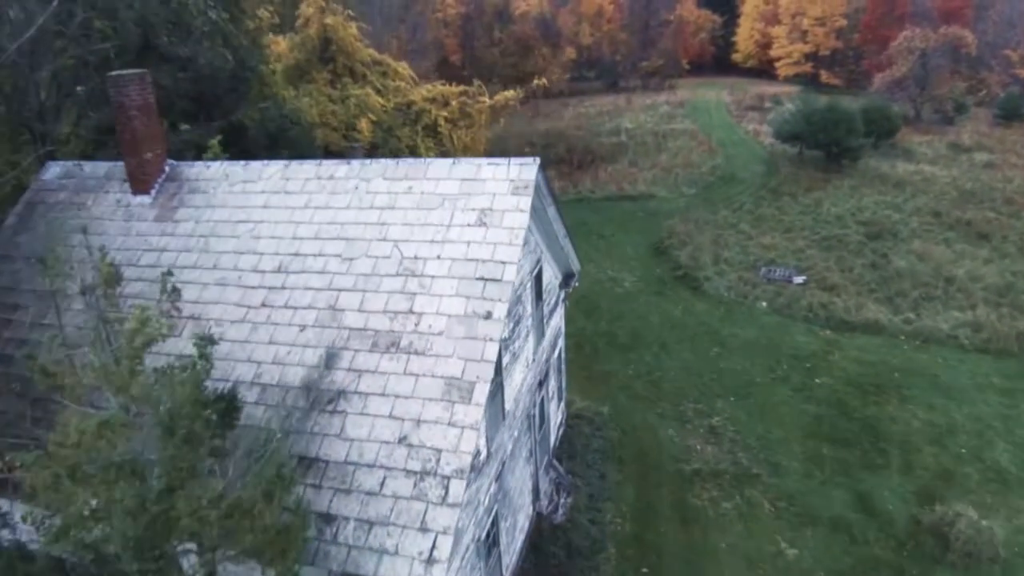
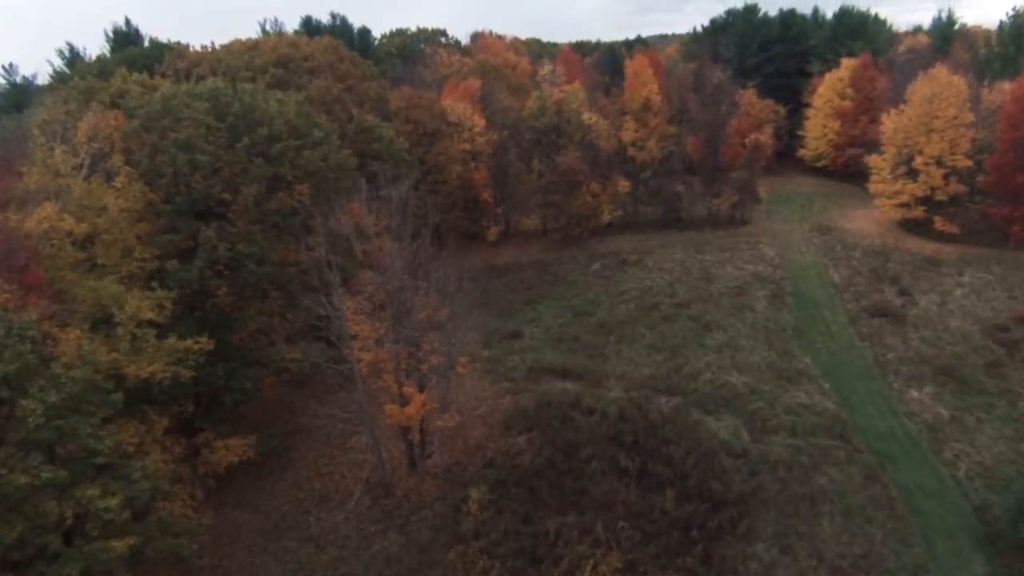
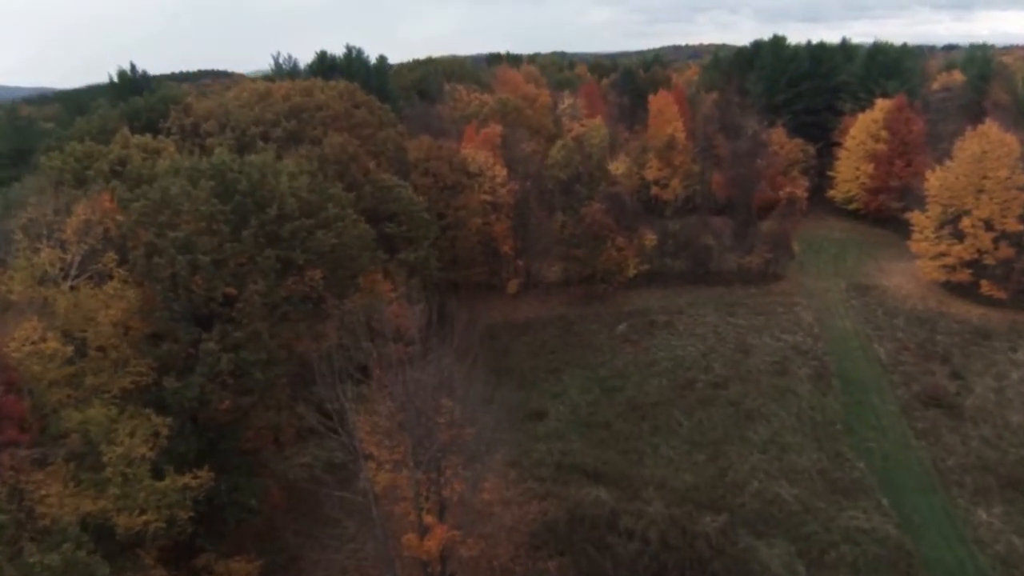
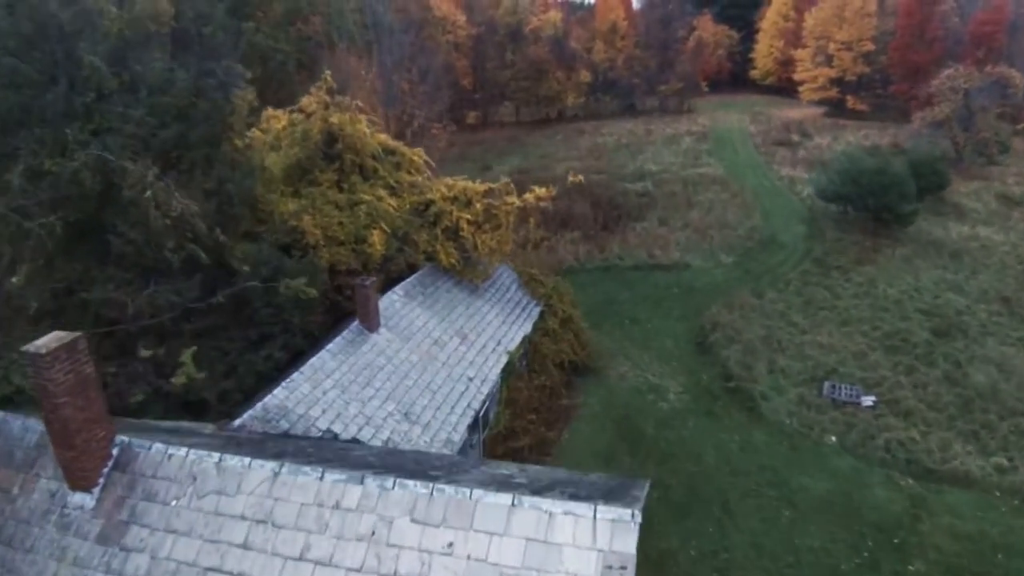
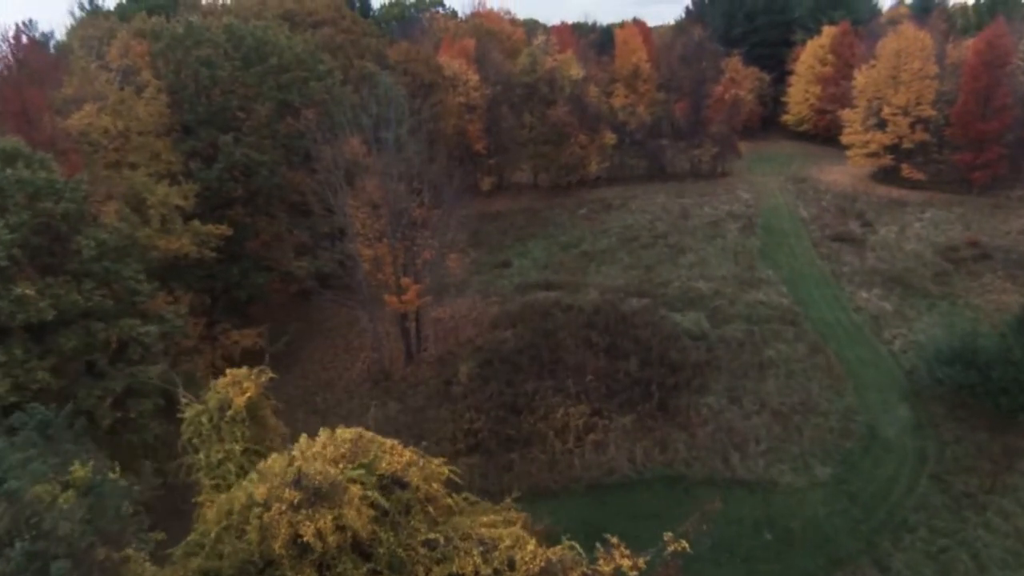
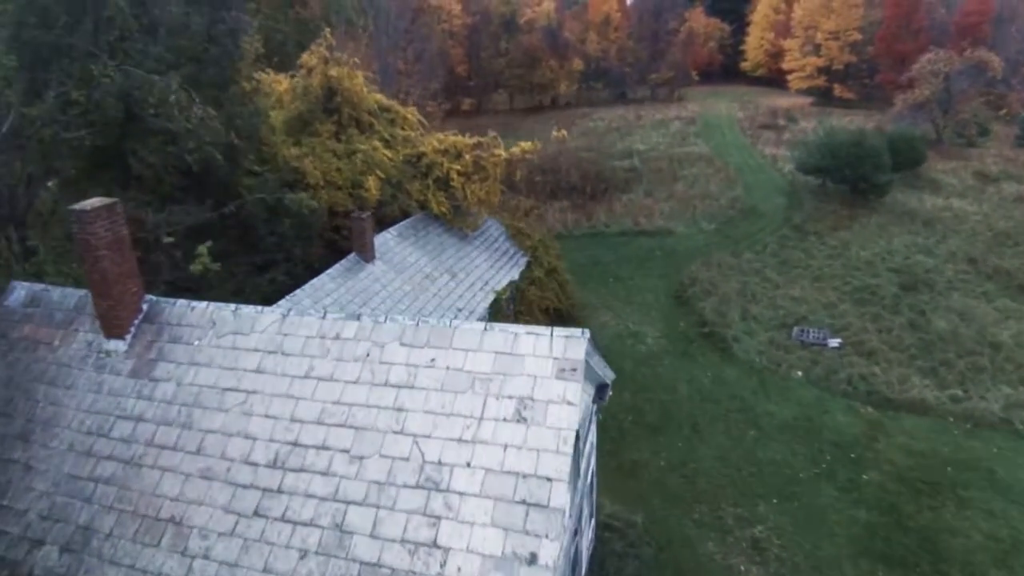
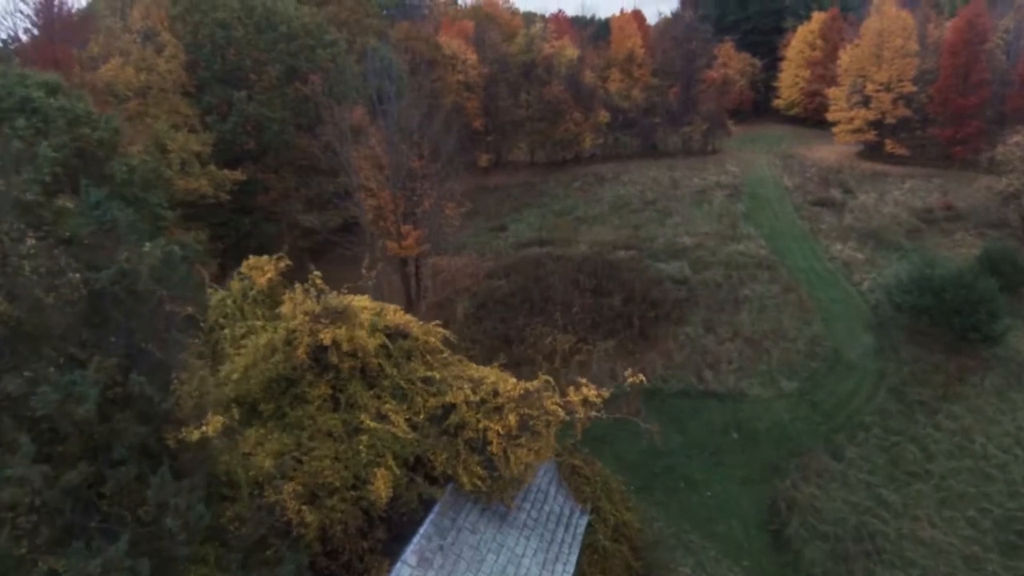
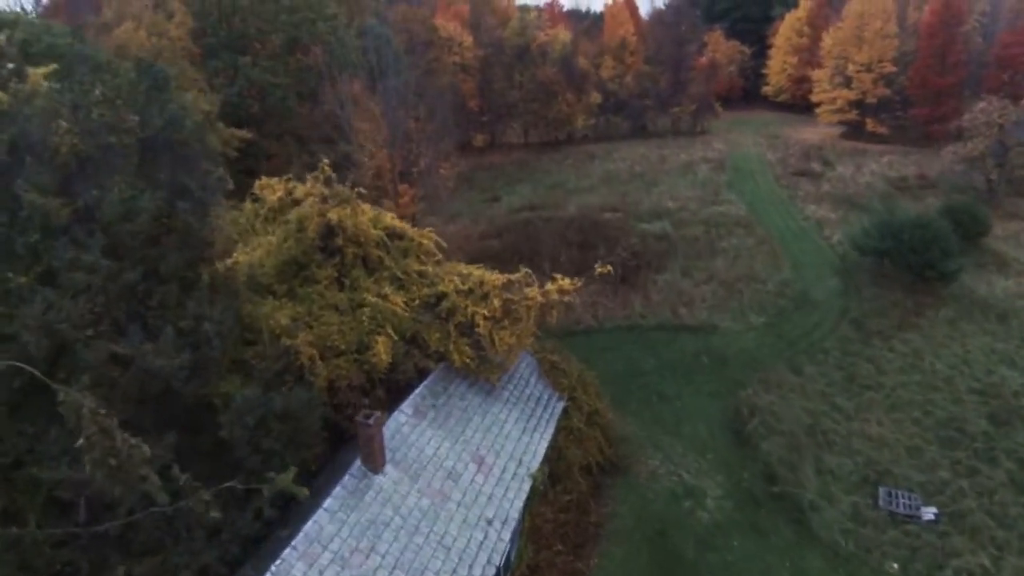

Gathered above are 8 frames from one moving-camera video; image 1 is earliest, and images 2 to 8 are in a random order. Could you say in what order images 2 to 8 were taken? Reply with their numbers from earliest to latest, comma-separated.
6, 4, 8, 7, 5, 2, 3
